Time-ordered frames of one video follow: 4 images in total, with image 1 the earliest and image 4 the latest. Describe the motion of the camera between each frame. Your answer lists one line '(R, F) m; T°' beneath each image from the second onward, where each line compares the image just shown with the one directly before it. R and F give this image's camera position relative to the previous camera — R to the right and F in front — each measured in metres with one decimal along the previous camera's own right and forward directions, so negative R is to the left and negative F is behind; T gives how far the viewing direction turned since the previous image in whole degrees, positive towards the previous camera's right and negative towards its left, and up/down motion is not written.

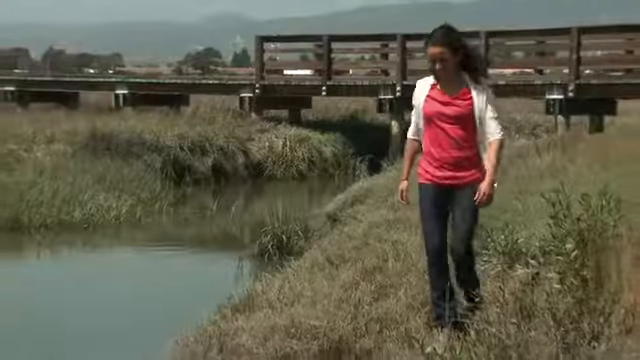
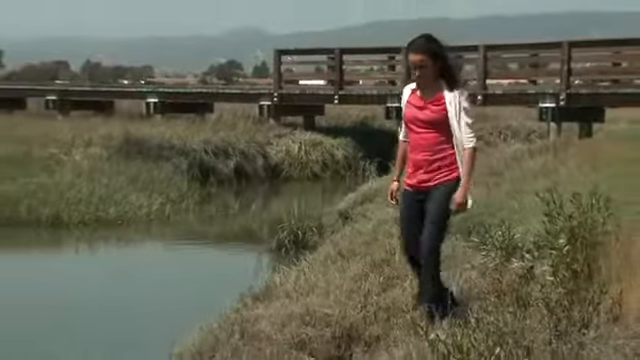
(-0.1, -0.9) m; 0°
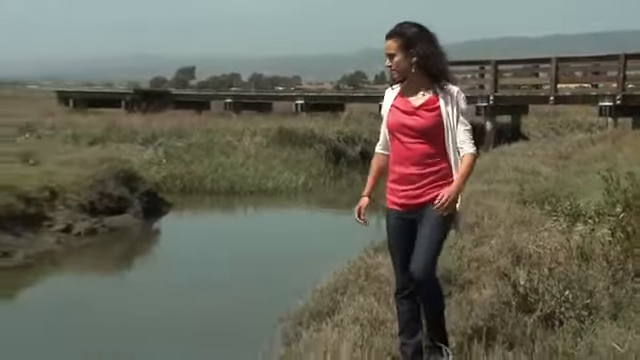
(-0.7, -3.3) m; -6°
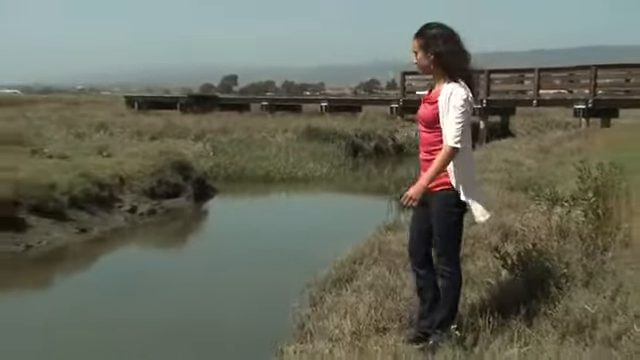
(-0.3, -2.6) m; -1°
